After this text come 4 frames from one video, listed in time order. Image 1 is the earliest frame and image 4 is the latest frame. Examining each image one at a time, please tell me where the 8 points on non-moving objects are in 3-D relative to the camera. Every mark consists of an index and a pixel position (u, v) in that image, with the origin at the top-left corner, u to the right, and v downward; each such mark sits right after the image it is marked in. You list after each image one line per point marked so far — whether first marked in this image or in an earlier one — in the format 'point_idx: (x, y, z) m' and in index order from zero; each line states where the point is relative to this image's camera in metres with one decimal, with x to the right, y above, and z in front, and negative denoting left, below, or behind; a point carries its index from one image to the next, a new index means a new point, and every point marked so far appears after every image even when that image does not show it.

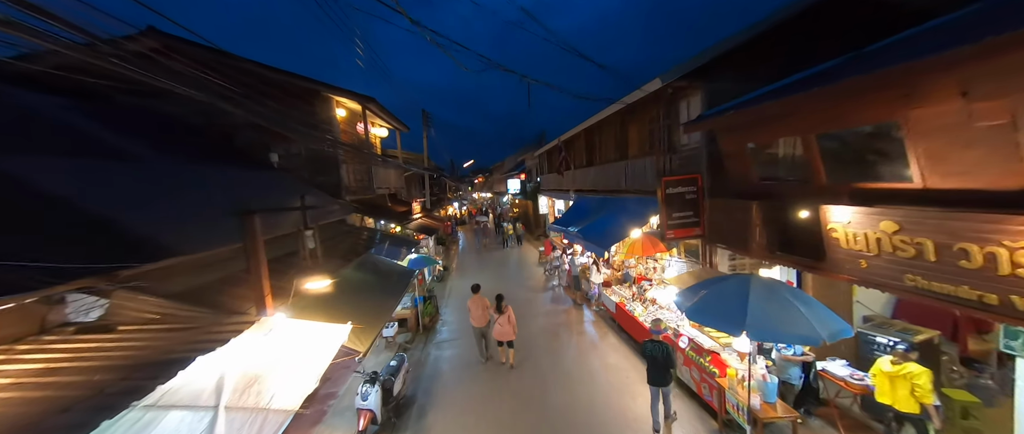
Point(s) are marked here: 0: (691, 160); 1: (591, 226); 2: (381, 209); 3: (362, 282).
0: (+3.4, +1.1, +5.8) m
1: (+2.0, -0.3, +7.9) m
2: (-4.4, +0.3, +10.3) m
3: (-2.8, -1.2, +5.8) m
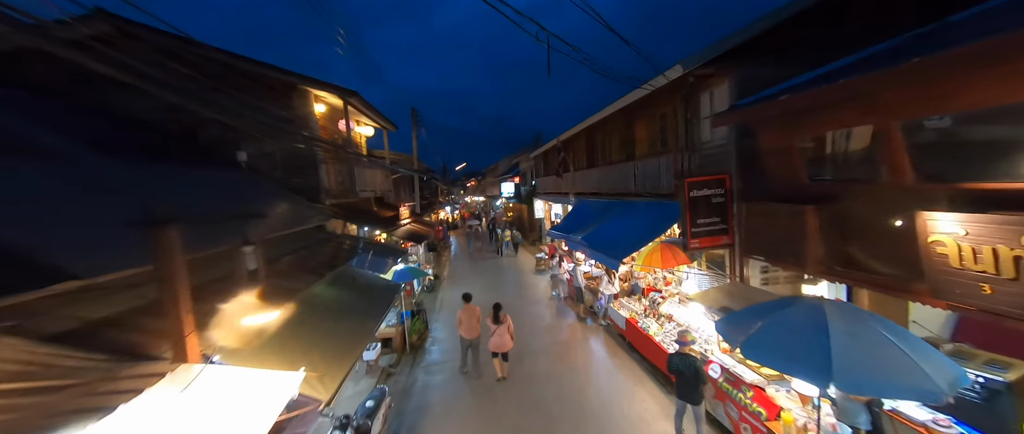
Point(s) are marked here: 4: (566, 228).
0: (+3.4, +1.0, +5.1) m
1: (+2.0, -0.4, +7.2) m
2: (-4.5, +0.1, +9.4) m
3: (-2.8, -1.4, +4.9) m
4: (+1.7, -0.4, +9.8) m
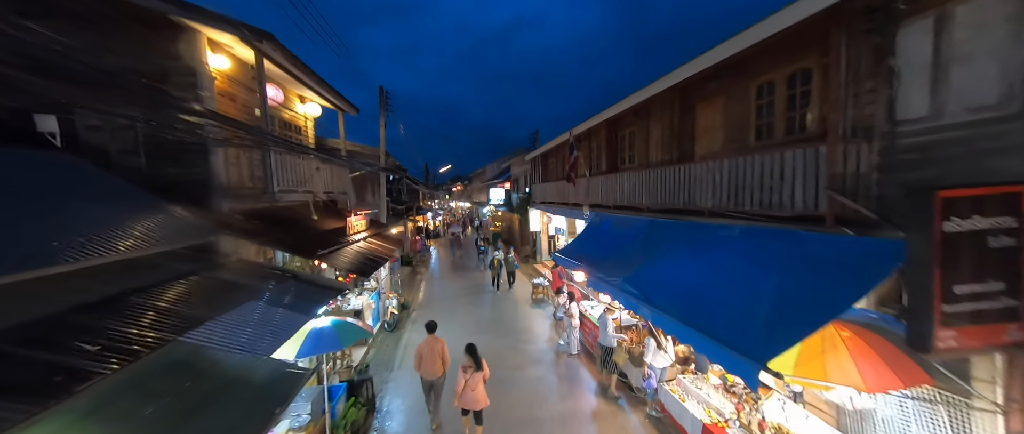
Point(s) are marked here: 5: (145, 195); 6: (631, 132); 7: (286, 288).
0: (+3.6, +0.5, +2.4) m
1: (+2.0, -0.9, +4.4) m
2: (-4.6, -0.2, +6.3) m
3: (-2.7, -1.6, +1.9) m
4: (+1.6, -0.9, +7.0) m
5: (-5.4, +0.3, +4.5) m
6: (+3.0, +2.1, +7.7) m
7: (-3.5, -1.1, +4.8) m
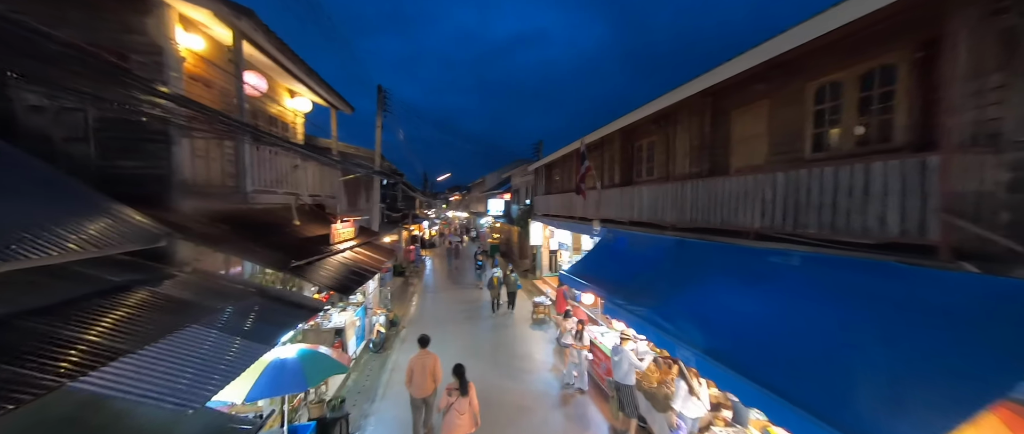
0: (+3.8, +0.3, +1.8) m
1: (+2.1, -1.1, +3.6) m
2: (-4.5, -0.2, +5.5) m
3: (-2.6, -1.6, +1.1) m
4: (+1.7, -1.2, +6.3) m
5: (-5.2, +0.4, +3.7) m
6: (+3.2, +1.7, +7.0) m
7: (-3.4, -1.1, +4.0) m
